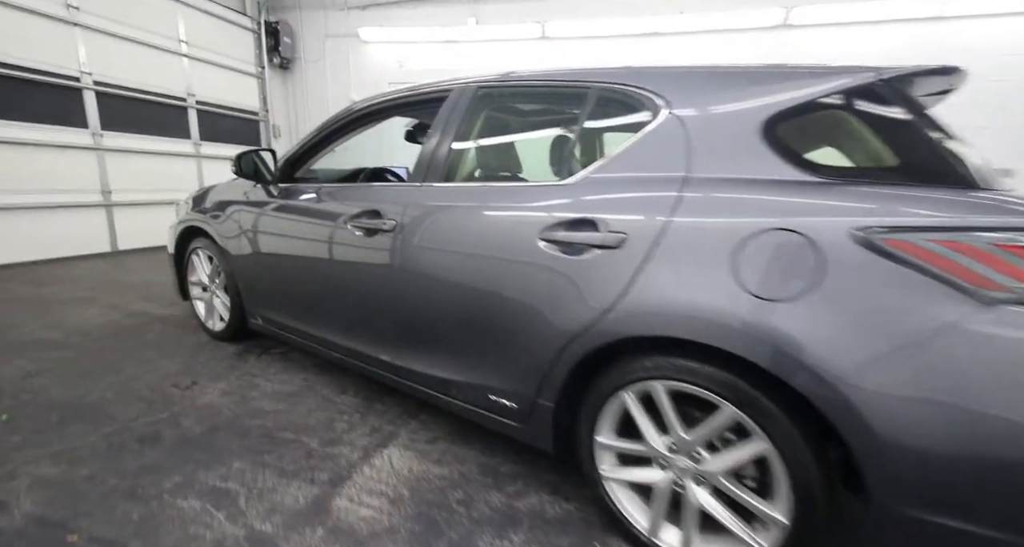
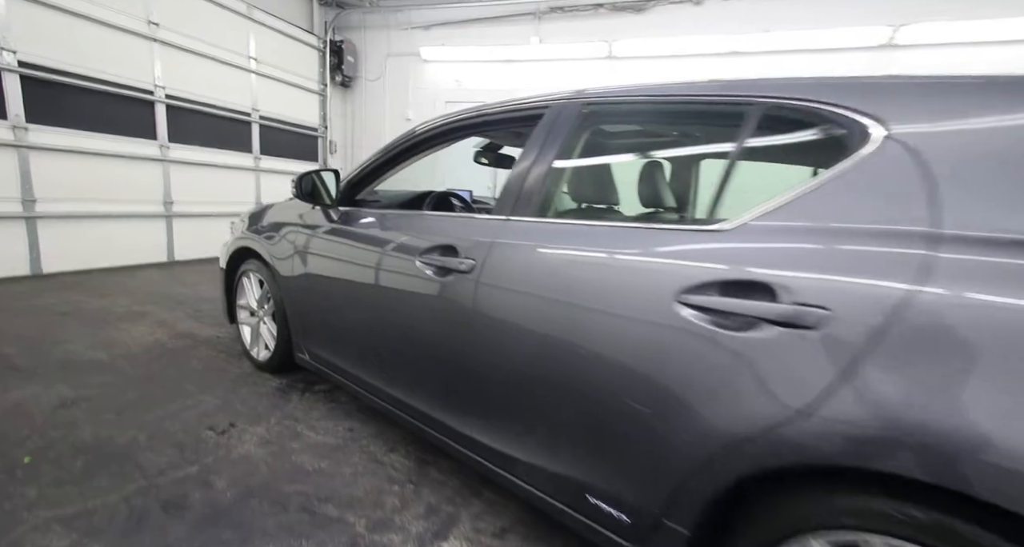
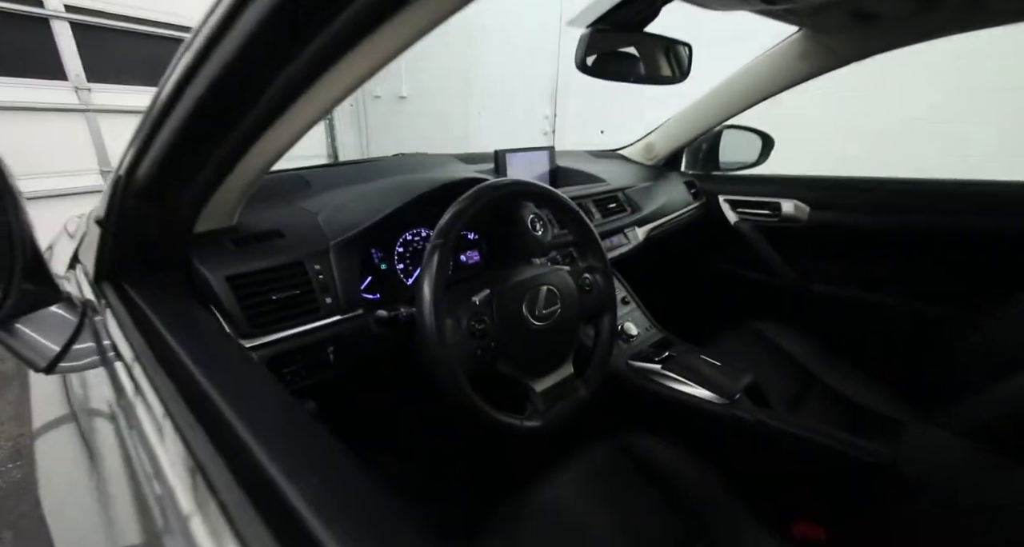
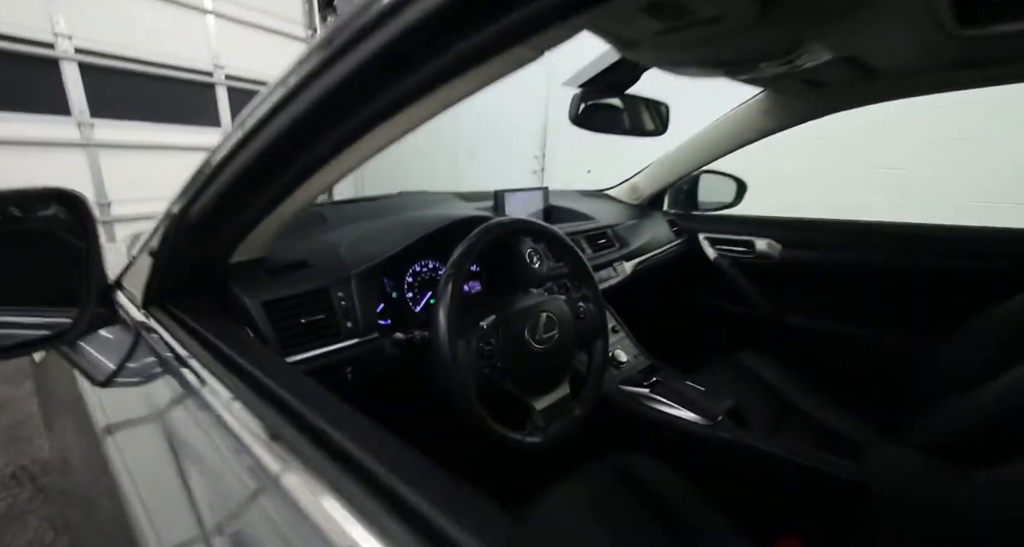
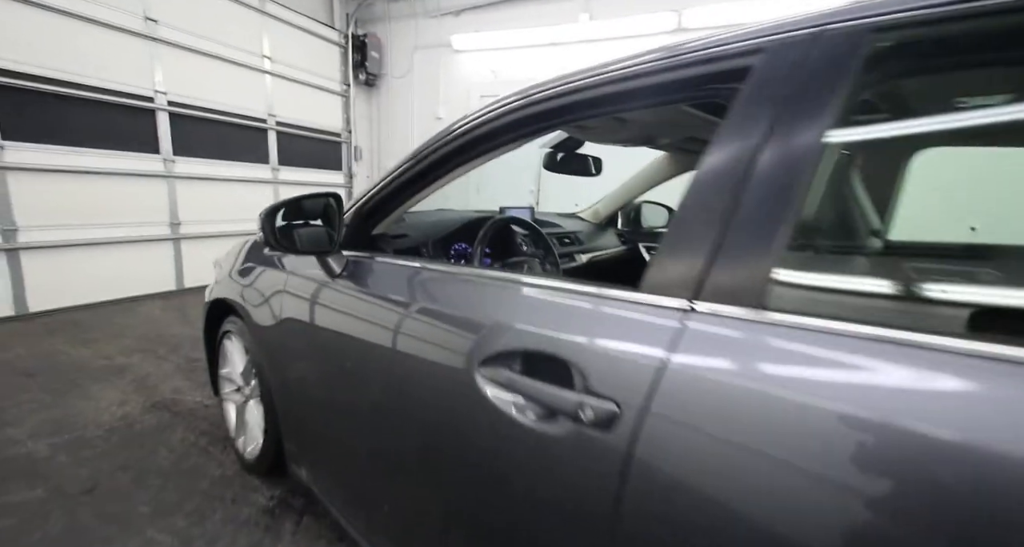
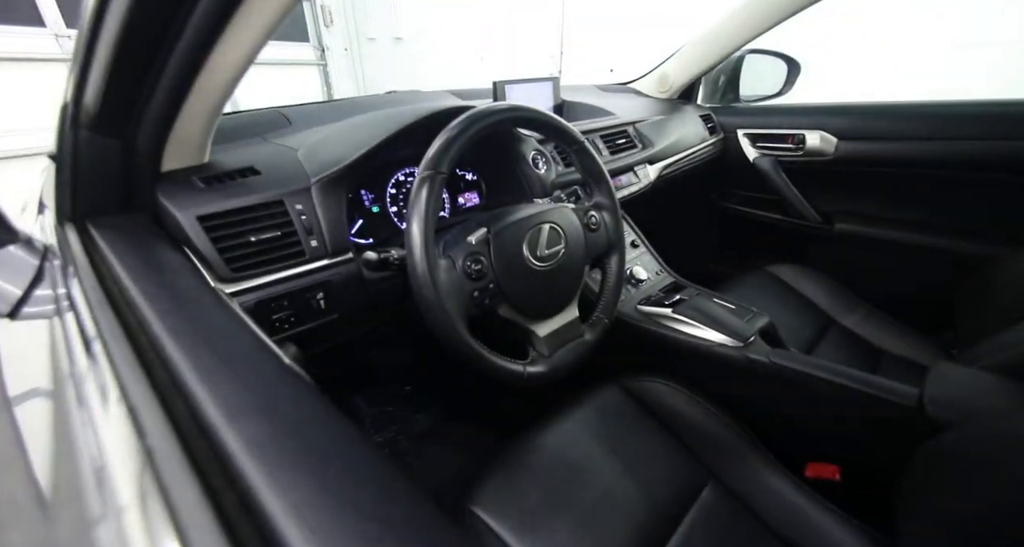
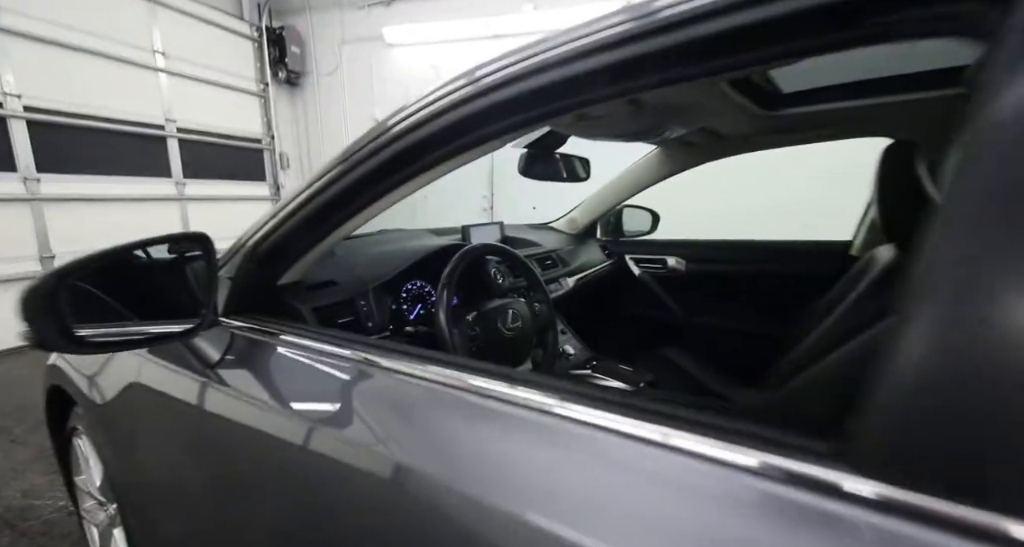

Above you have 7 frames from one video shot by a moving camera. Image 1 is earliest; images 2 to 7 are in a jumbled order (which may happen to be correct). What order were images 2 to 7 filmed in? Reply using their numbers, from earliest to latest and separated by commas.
2, 5, 7, 4, 3, 6
